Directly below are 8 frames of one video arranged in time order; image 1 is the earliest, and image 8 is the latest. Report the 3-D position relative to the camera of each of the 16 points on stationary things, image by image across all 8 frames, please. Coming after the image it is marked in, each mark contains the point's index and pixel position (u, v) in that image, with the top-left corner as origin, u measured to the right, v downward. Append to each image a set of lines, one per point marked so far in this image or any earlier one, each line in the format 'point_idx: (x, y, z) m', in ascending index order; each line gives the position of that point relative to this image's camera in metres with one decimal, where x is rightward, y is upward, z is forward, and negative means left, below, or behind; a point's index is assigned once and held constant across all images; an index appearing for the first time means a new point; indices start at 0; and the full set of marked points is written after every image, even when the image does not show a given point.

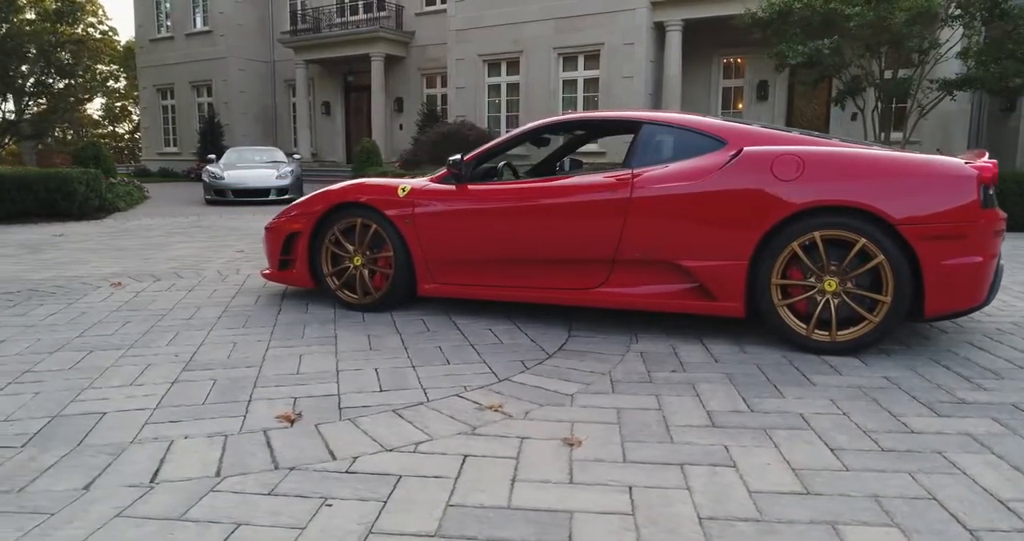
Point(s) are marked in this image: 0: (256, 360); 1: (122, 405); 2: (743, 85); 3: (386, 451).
0: (-1.3, -0.4, +3.5) m
1: (-1.6, -0.5, +2.9) m
2: (+5.6, +4.6, +17.6) m
3: (-0.4, -0.6, +2.4) m
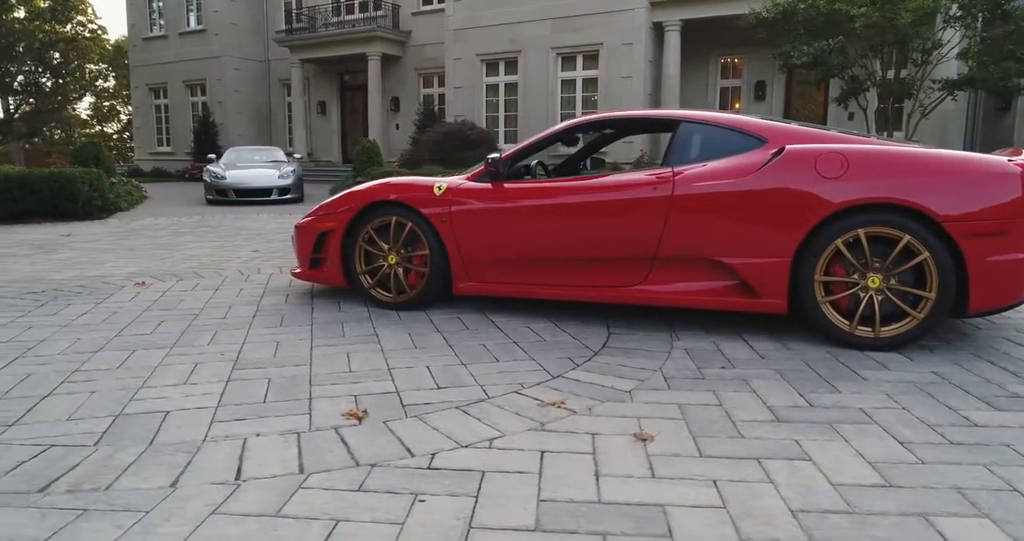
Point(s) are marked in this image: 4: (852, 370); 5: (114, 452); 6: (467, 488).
0: (-1.0, -0.4, +3.5) m
1: (-1.3, -0.5, +2.9) m
2: (+5.6, +4.6, +17.7) m
3: (-0.2, -0.6, +2.4) m
4: (+1.6, -0.5, +3.3) m
5: (-1.3, -0.6, +2.4) m
6: (-0.1, -0.6, +2.1) m
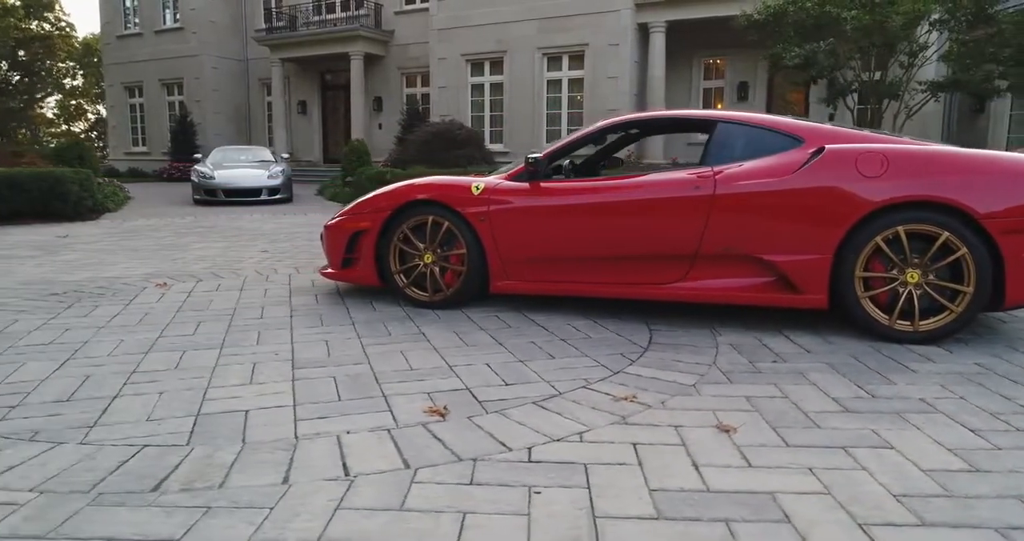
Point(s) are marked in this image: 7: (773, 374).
0: (-0.8, -0.4, +3.5) m
1: (-1.0, -0.5, +2.9) m
2: (+5.3, +4.7, +17.9) m
3: (+0.2, -0.6, +2.5) m
4: (+1.9, -0.4, +3.4) m
5: (-1.0, -0.6, +2.4) m
6: (+0.2, -0.6, +2.2) m
7: (+1.2, -0.5, +3.3) m
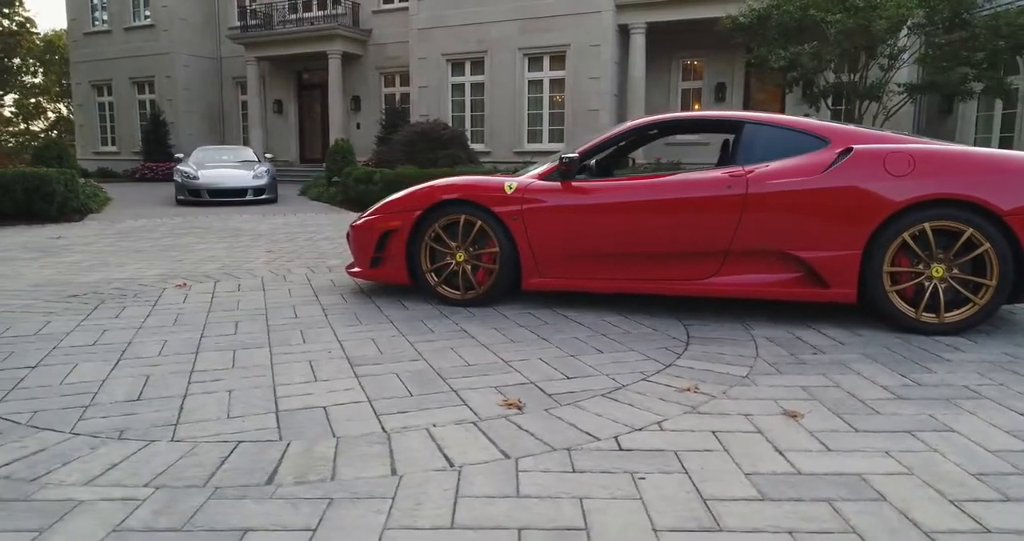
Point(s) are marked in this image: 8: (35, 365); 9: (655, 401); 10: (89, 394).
0: (-0.5, -0.4, +3.6) m
1: (-0.7, -0.5, +2.9) m
2: (+4.9, +4.7, +18.3) m
3: (+0.5, -0.6, +2.6) m
4: (+2.1, -0.4, +3.6) m
5: (-0.7, -0.6, +2.4) m
6: (+0.5, -0.6, +2.3) m
7: (+1.5, -0.5, +3.4) m
8: (-2.3, -0.5, +3.4) m
9: (+0.6, -0.5, +2.9) m
10: (-1.8, -0.5, +3.0) m
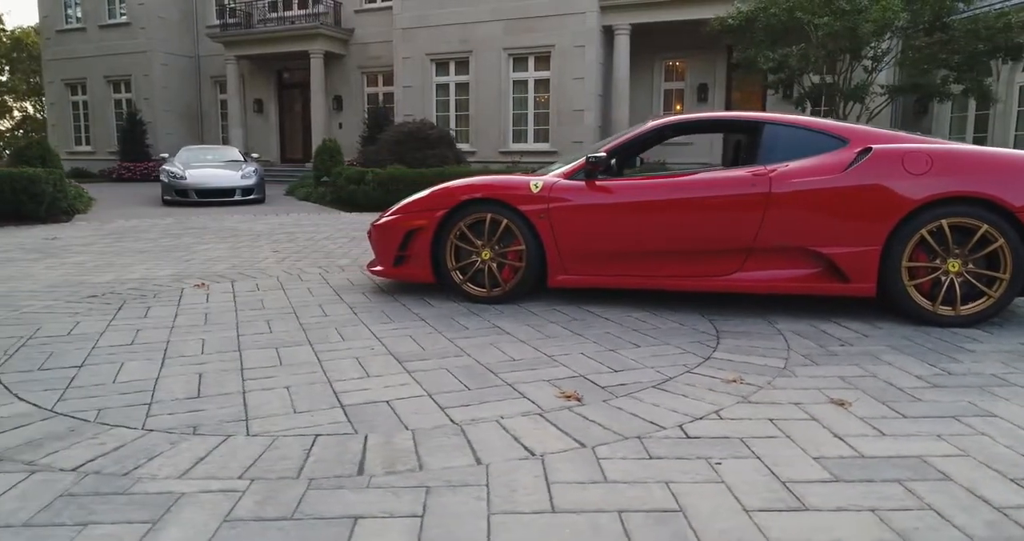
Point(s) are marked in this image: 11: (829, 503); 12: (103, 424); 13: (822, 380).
0: (-0.3, -0.4, +3.7) m
1: (-0.5, -0.5, +3.0) m
2: (+4.5, +4.8, +18.5) m
3: (+0.7, -0.6, +2.7) m
4: (+2.3, -0.4, +3.8) m
5: (-0.4, -0.6, +2.5) m
6: (+0.8, -0.6, +2.4) m
7: (+1.7, -0.4, +3.5) m
8: (-2.1, -0.5, +3.4) m
9: (+0.8, -0.5, +3.0) m
10: (-1.6, -0.5, +3.0) m
11: (+0.9, -0.7, +2.0) m
12: (-1.5, -0.6, +2.6) m
13: (+1.4, -0.5, +3.2) m
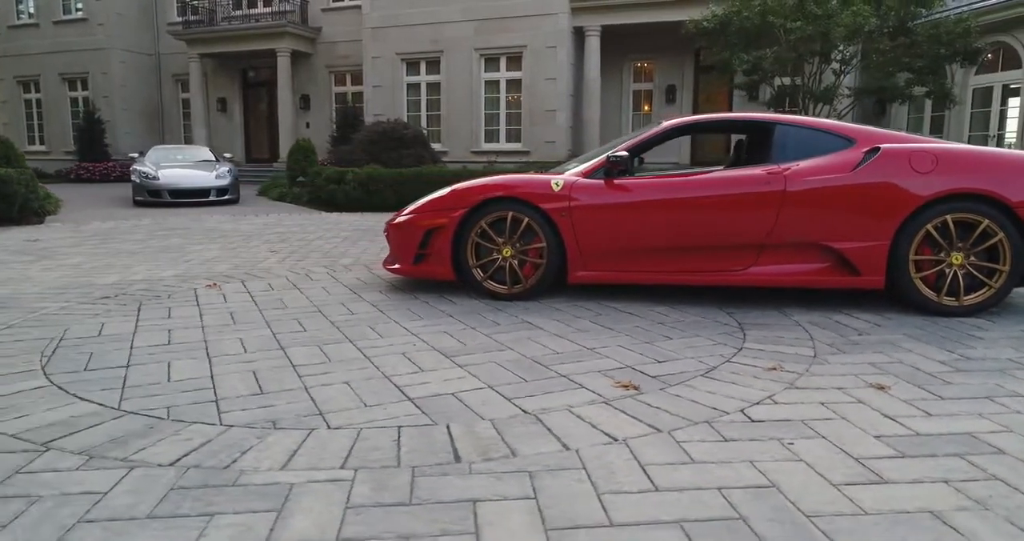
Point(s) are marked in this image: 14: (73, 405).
0: (-0.1, -0.4, +3.8) m
1: (-0.2, -0.5, +3.0) m
2: (+3.8, +4.8, +18.8) m
3: (+1.0, -0.5, +2.8) m
4: (+2.5, -0.3, +4.0) m
5: (-0.2, -0.6, +2.6) m
6: (+1.1, -0.6, +2.5) m
7: (+1.9, -0.4, +3.8) m
8: (-1.9, -0.5, +3.4) m
9: (+1.1, -0.5, +3.1) m
10: (-1.3, -0.5, +3.0) m
11: (+1.2, -0.6, +2.2) m
12: (-1.3, -0.6, +2.7) m
13: (+1.6, -0.5, +3.4) m
14: (-1.8, -0.5, +2.8) m
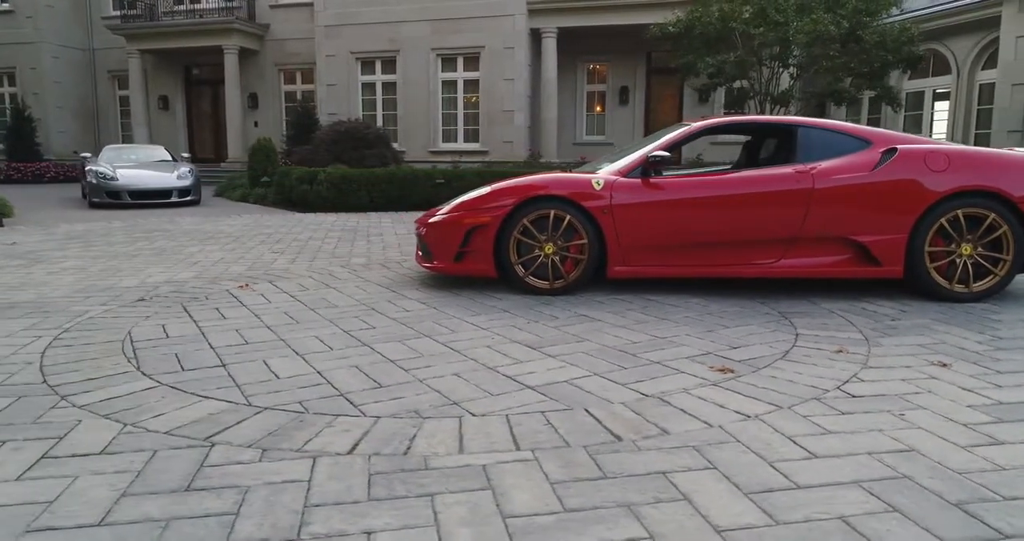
0: (+0.3, -0.4, +3.9) m
1: (+0.2, -0.5, +3.2) m
2: (+2.7, +4.9, +19.3) m
3: (+1.5, -0.5, +3.1) m
4: (+2.9, -0.3, +4.4) m
5: (+0.4, -0.5, +2.7) m
6: (+1.6, -0.5, +2.8) m
7: (+2.3, -0.3, +4.1) m
8: (-1.4, -0.4, +3.4) m
9: (+1.5, -0.4, +3.4) m
10: (-0.8, -0.5, +3.1) m
11: (+1.8, -0.6, +2.5) m
12: (-0.7, -0.6, +2.7) m
13: (+2.1, -0.4, +3.7) m
14: (-1.3, -0.5, +2.9) m
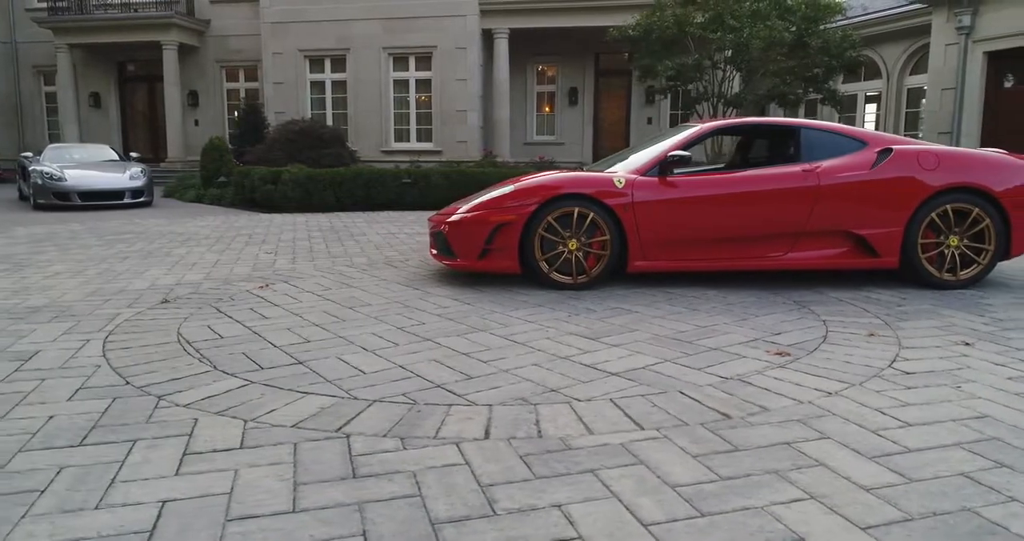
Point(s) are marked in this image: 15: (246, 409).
0: (+0.6, -0.3, +4.1) m
1: (+0.6, -0.4, +3.4) m
2: (+1.5, +5.0, +19.7) m
3: (+1.8, -0.4, +3.4) m
4: (+3.2, -0.2, +4.9) m
5: (+0.8, -0.5, +2.9) m
6: (+2.0, -0.5, +3.1) m
7: (+2.6, -0.3, +4.5) m
8: (-1.1, -0.4, +3.5) m
9: (+1.9, -0.4, +3.7) m
10: (-0.4, -0.5, +3.2) m
11: (+2.2, -0.5, +2.8) m
12: (-0.3, -0.5, +2.8) m
13: (+2.4, -0.3, +4.1) m
14: (-0.8, -0.5, +2.9) m
15: (-1.0, -0.5, +2.8) m
